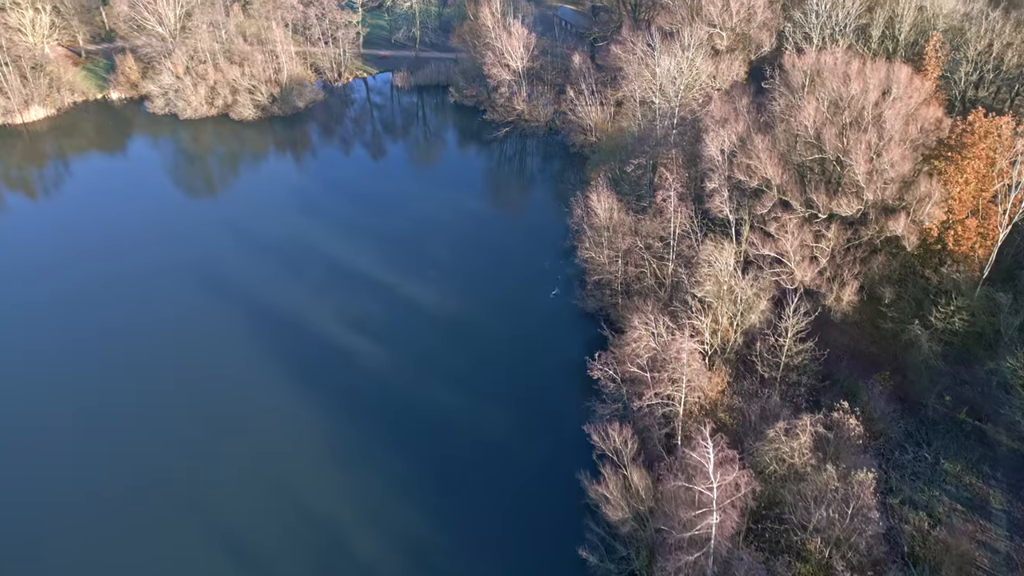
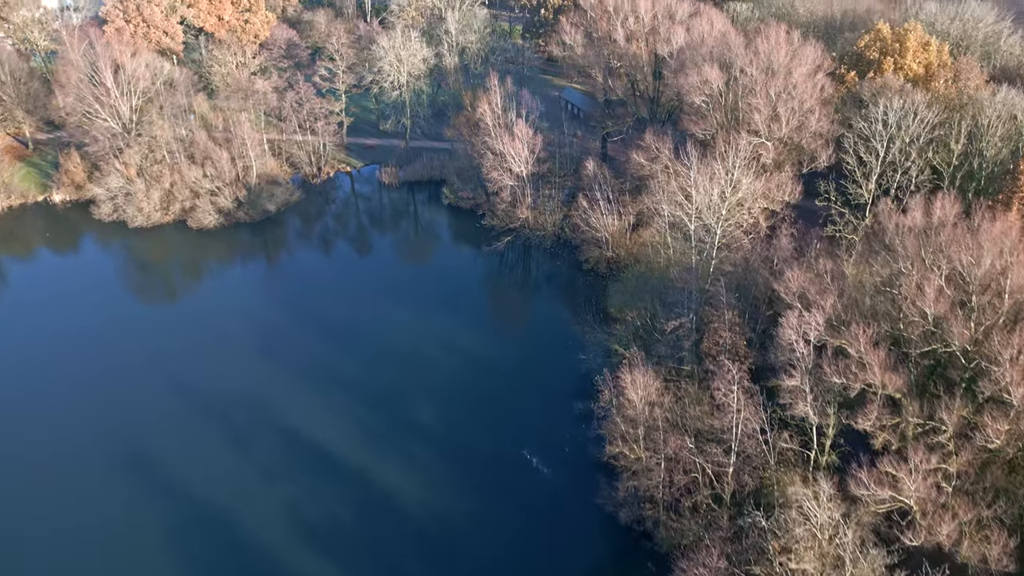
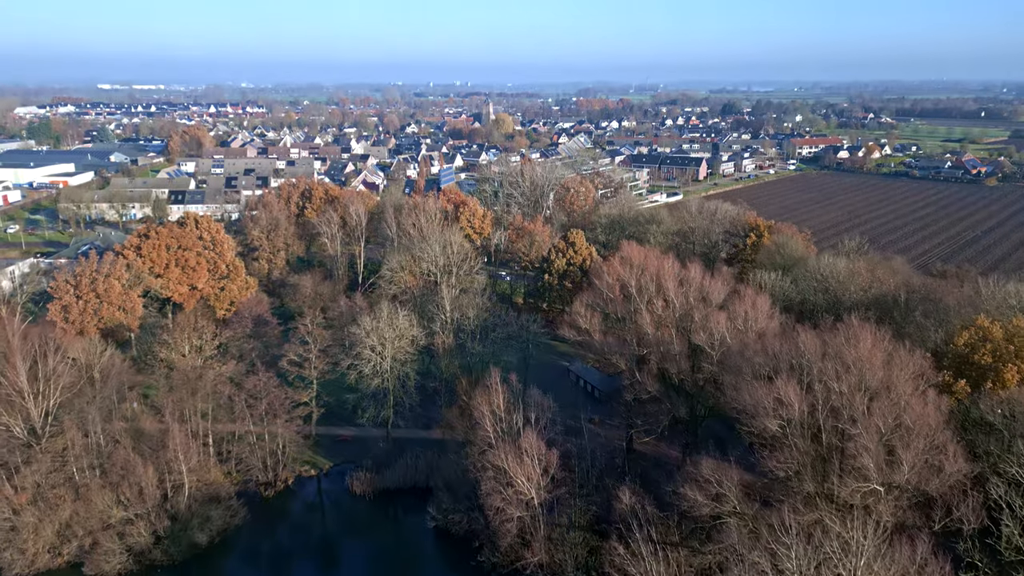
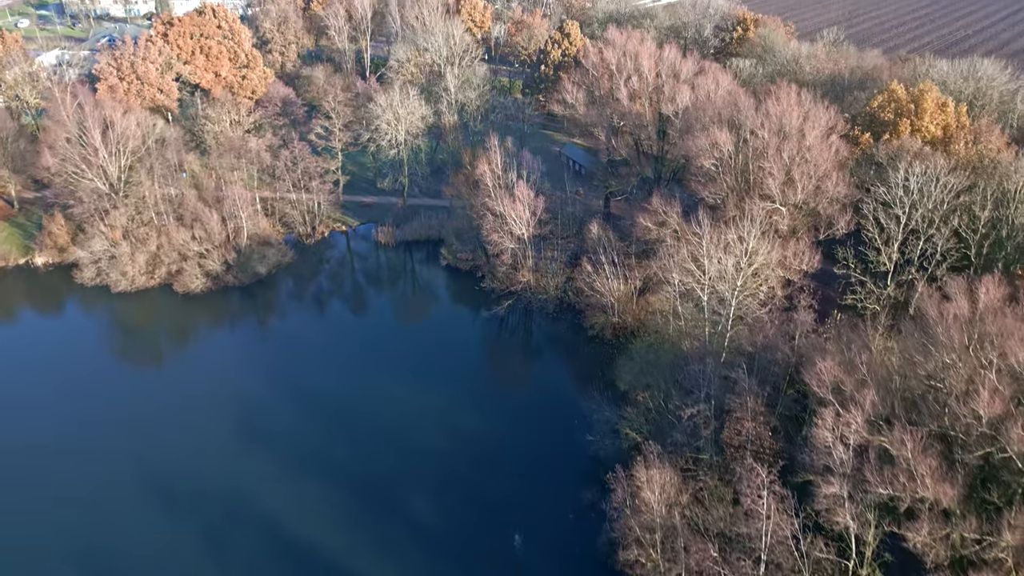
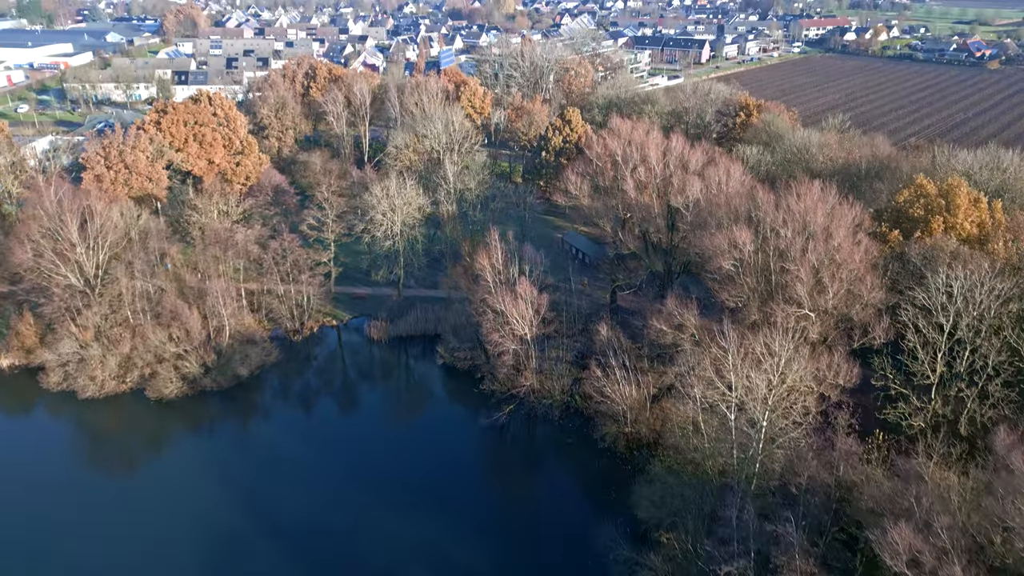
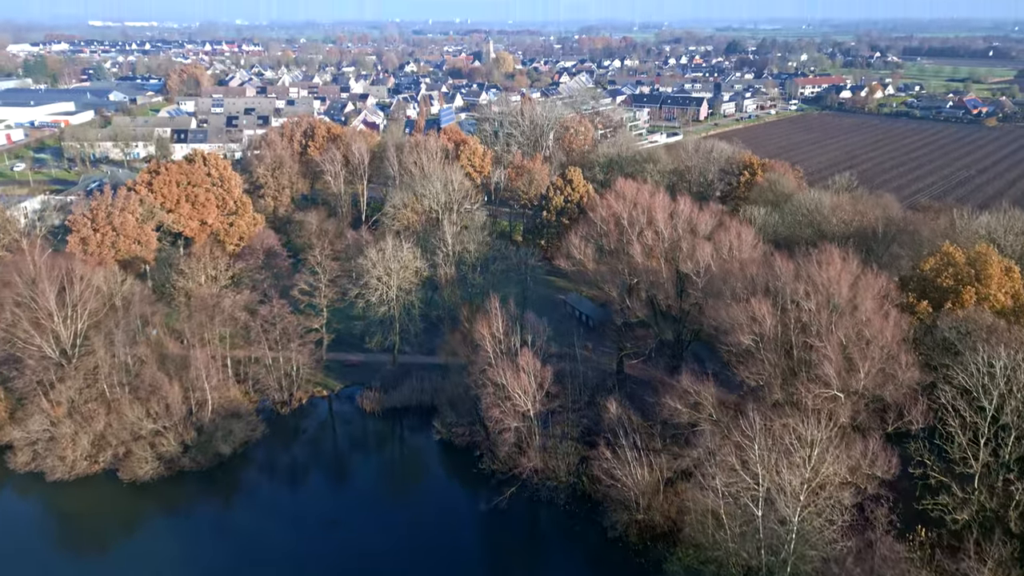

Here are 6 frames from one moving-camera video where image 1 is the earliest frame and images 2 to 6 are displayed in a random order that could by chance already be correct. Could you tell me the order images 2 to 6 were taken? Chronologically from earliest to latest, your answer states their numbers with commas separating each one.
2, 4, 5, 6, 3
